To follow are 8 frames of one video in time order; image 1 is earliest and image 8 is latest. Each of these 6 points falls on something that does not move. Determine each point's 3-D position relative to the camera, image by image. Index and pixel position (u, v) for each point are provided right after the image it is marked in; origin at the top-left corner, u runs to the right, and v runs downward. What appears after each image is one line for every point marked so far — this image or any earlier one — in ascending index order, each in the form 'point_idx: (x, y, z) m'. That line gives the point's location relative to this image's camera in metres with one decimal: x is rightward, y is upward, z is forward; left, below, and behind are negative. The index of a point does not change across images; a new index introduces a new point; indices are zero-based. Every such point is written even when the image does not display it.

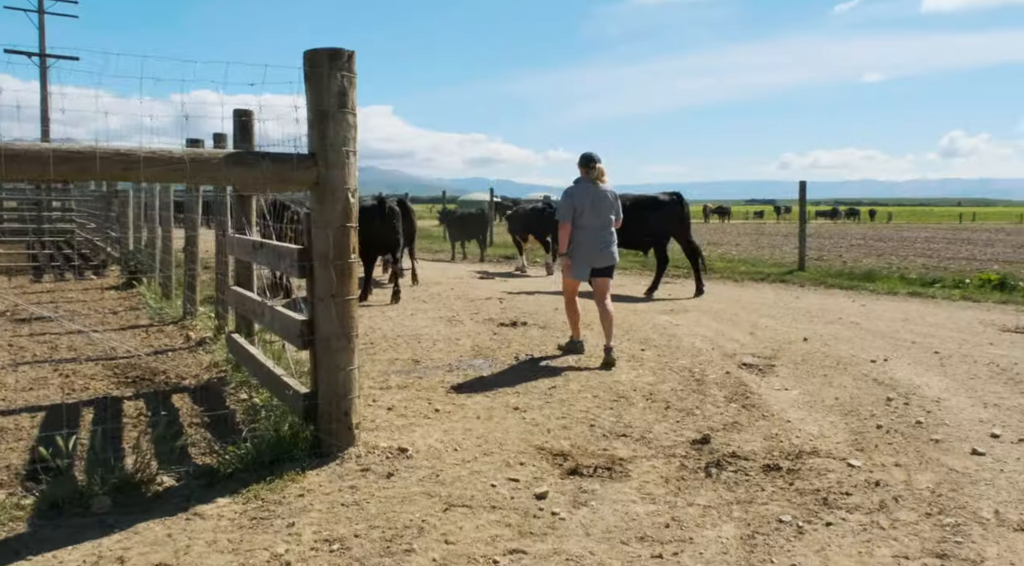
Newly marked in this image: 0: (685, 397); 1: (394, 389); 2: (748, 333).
0: (+1.3, -0.8, +5.9) m
1: (-0.9, -0.8, +6.0) m
2: (+2.7, -0.5, +9.0) m
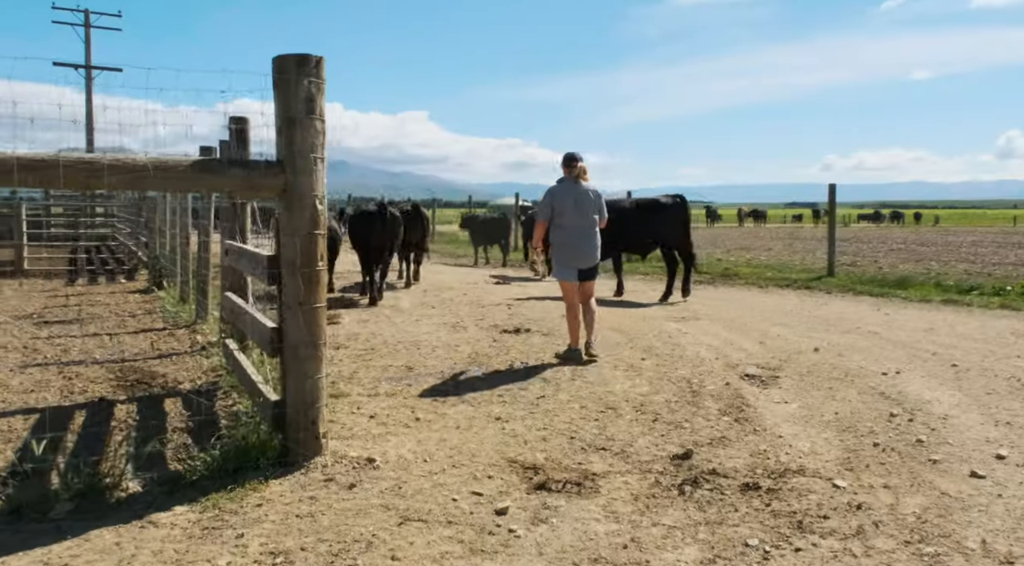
0: (+1.2, -0.9, +5.7) m
1: (-1.0, -0.8, +5.9) m
2: (+2.7, -0.6, +8.8) m
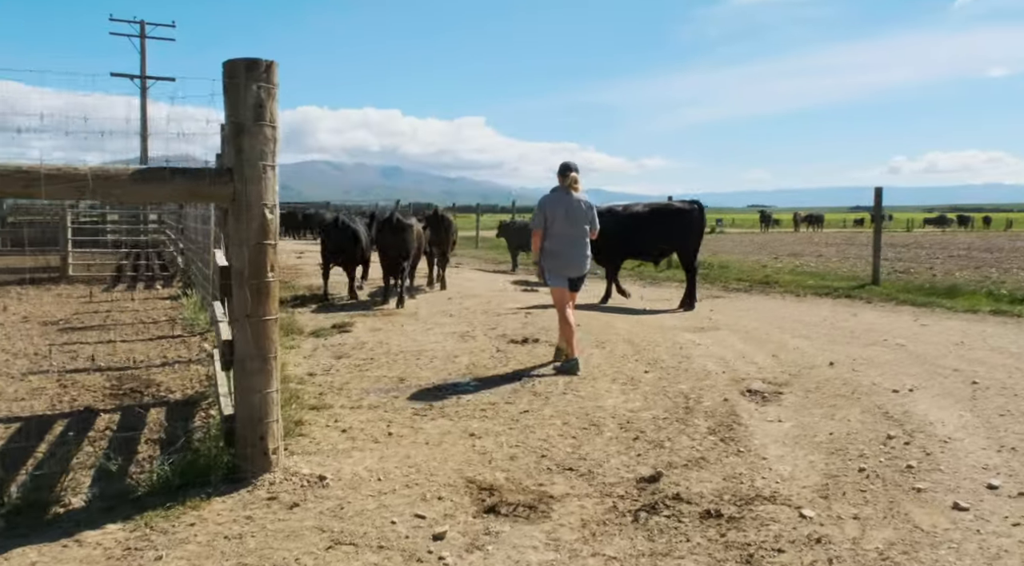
0: (+1.0, -1.0, +5.5) m
1: (-1.1, -0.9, +5.8) m
2: (+2.8, -0.8, +8.5) m
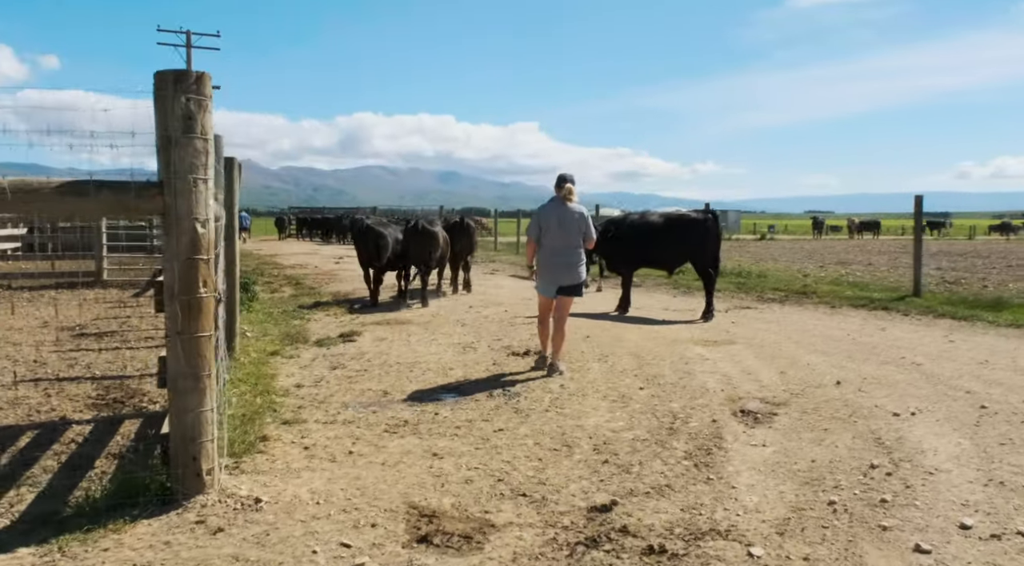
0: (+0.8, -1.1, +5.3) m
1: (-1.3, -1.0, +5.7) m
2: (+2.7, -0.9, +8.2) m
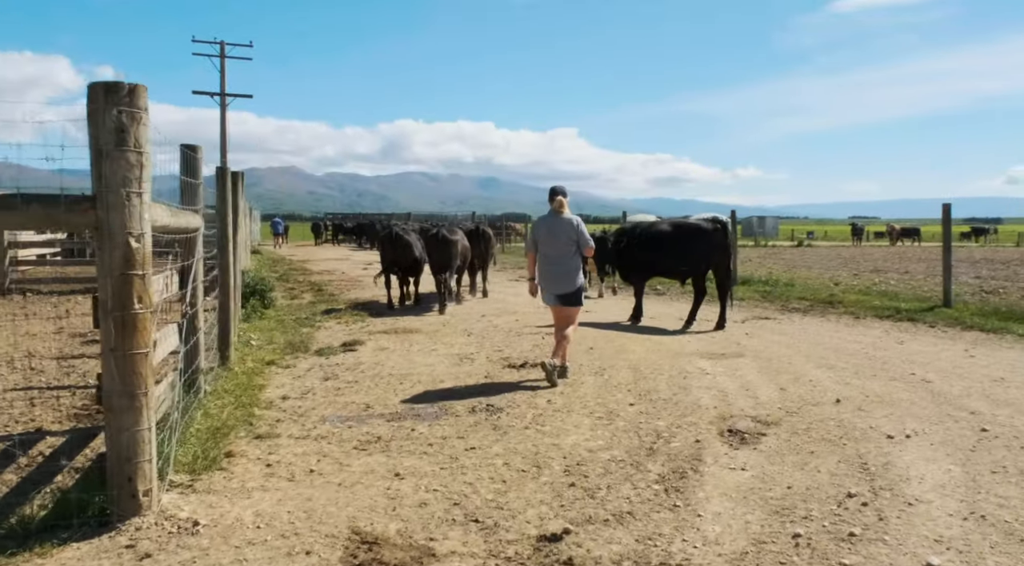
0: (+0.6, -1.2, +5.1) m
1: (-1.5, -1.1, +5.6) m
2: (+2.7, -1.0, +7.9) m
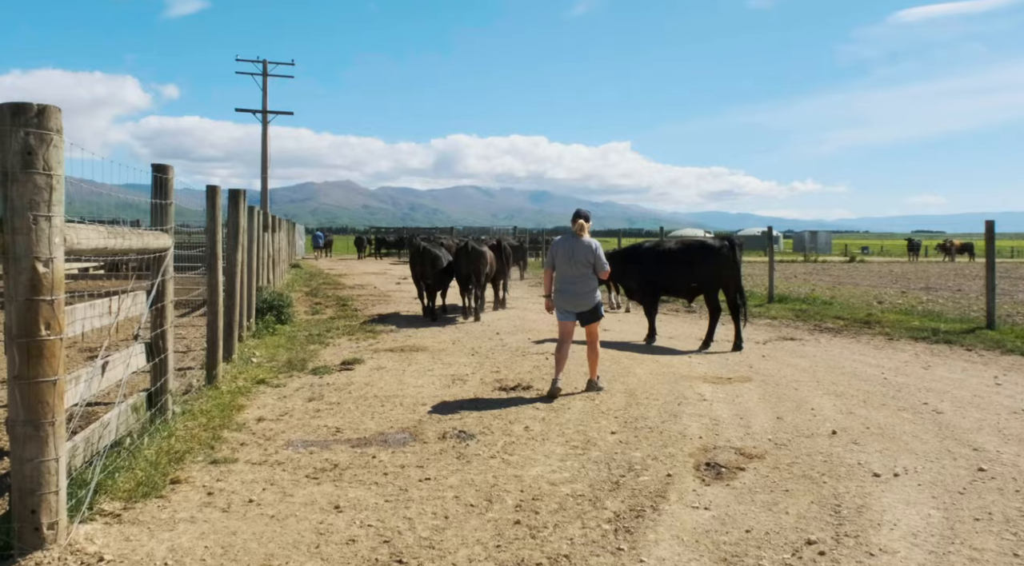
0: (+0.3, -1.4, +4.8) m
1: (-1.8, -1.3, +5.5) m
2: (+2.5, -1.3, +7.6) m
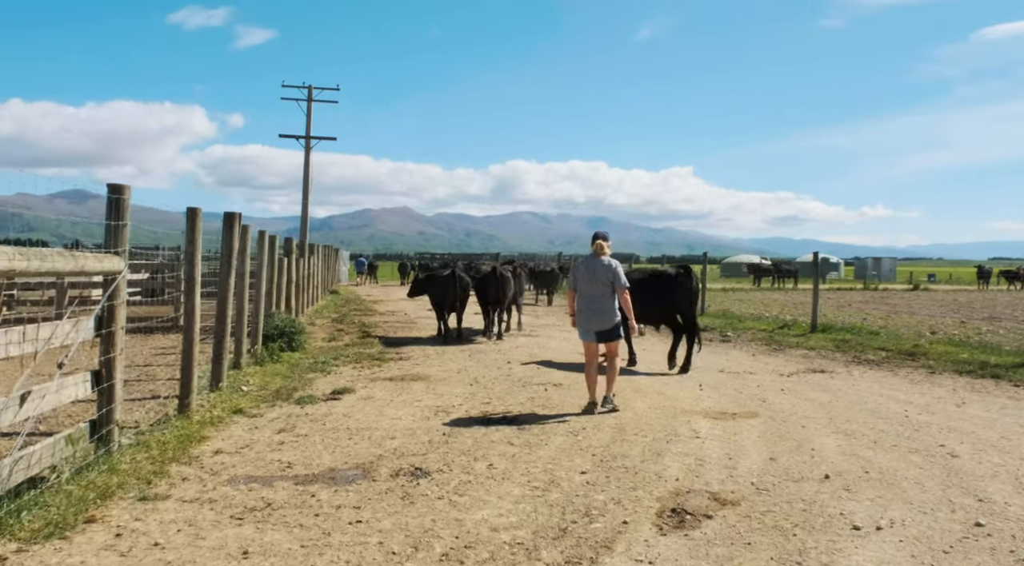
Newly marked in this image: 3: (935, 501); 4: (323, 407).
0: (-0.1, -1.5, +4.4) m
1: (-2.1, -1.4, +5.2) m
2: (+2.3, -1.5, +7.0) m
3: (+3.0, -1.5, +5.6) m
4: (-2.1, -1.4, +9.1) m
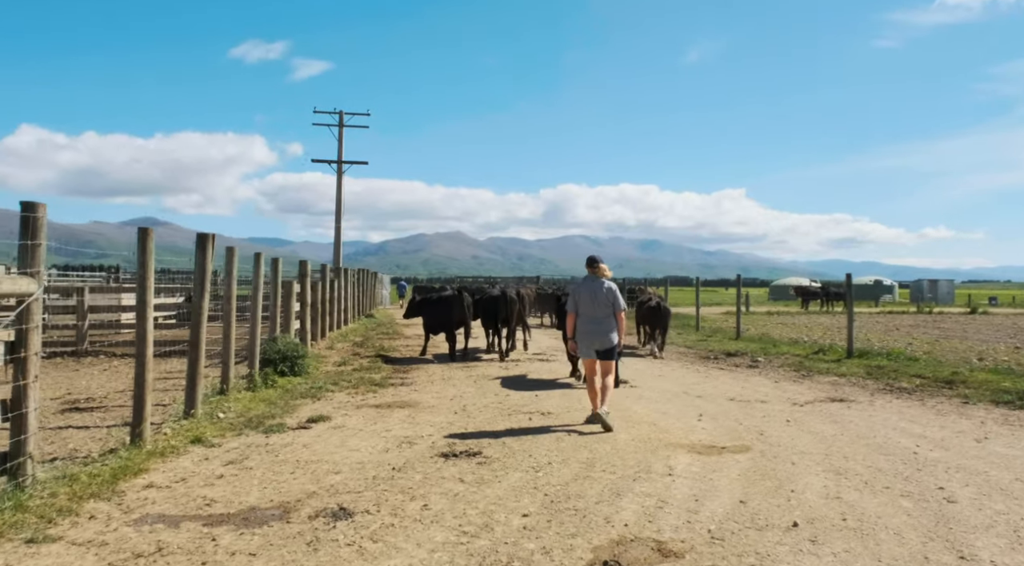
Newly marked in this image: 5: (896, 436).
0: (-0.7, -1.6, +3.9) m
1: (-2.6, -1.6, +4.8) m
2: (+1.8, -1.7, +6.4) m
3: (+2.5, -1.7, +4.9) m
4: (-2.5, -1.7, +8.7) m
5: (+4.9, -2.0, +10.2) m
